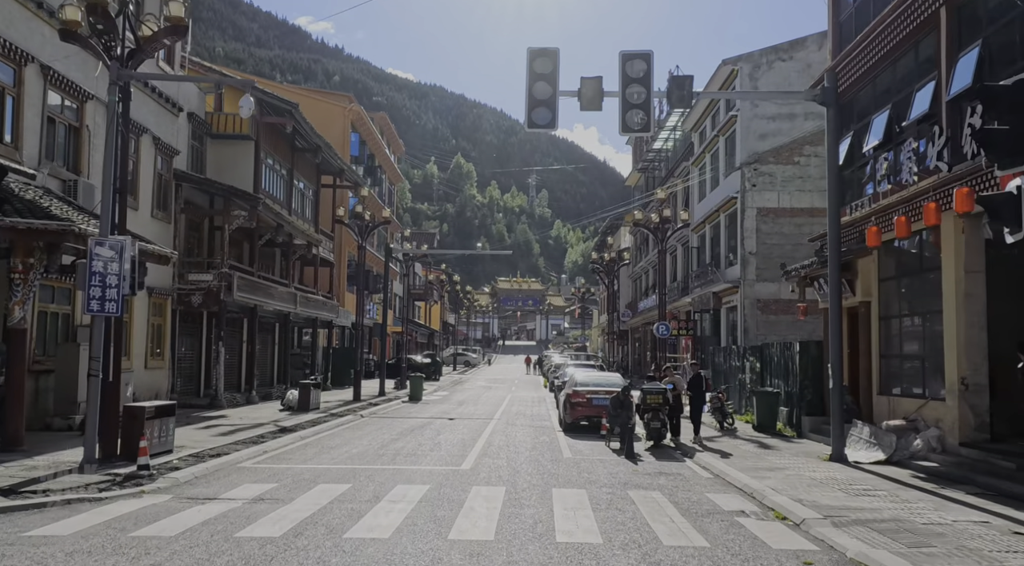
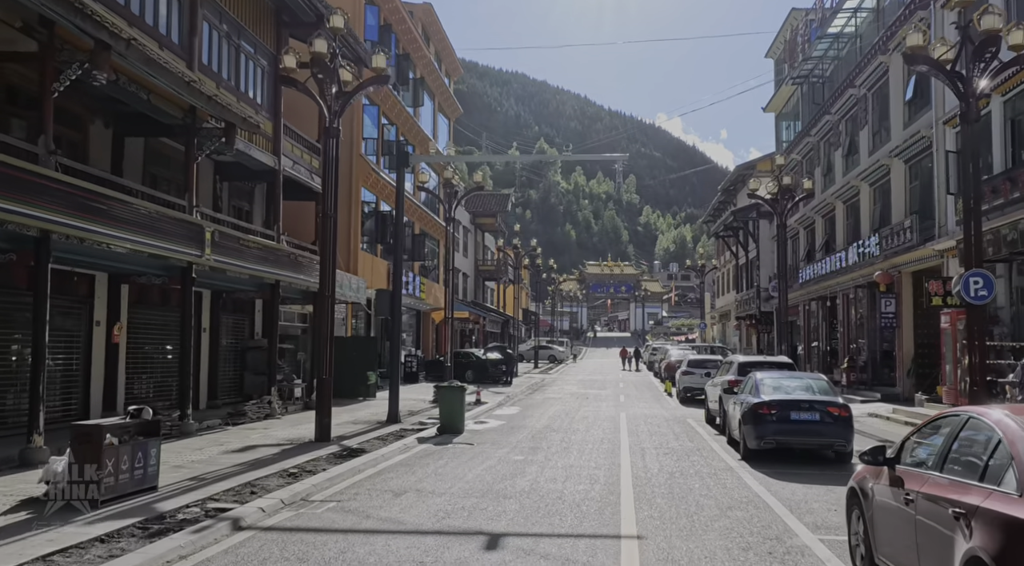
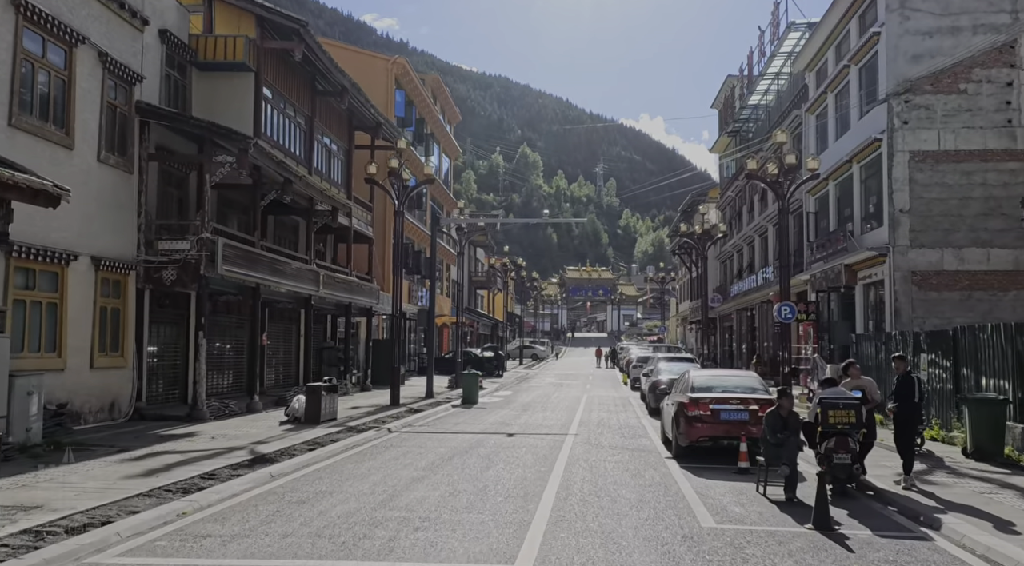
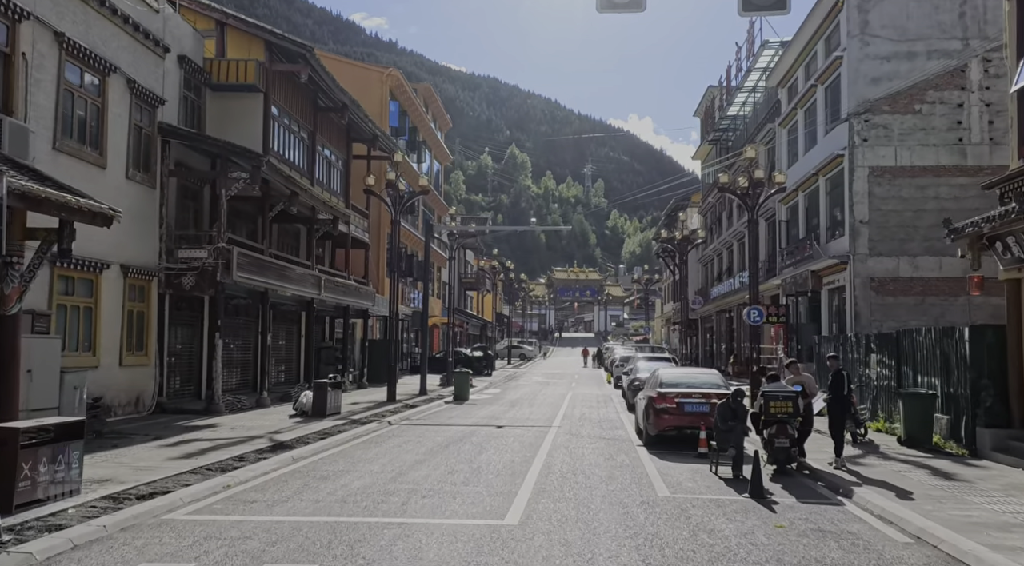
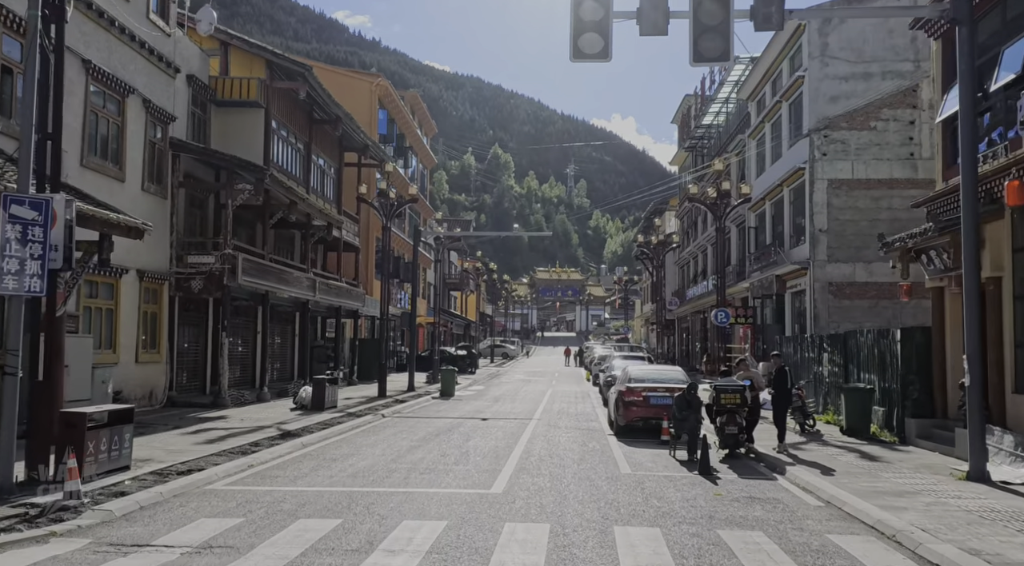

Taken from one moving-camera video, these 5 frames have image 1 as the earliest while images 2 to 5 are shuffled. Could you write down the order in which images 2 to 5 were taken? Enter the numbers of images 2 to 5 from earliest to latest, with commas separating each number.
5, 4, 3, 2
